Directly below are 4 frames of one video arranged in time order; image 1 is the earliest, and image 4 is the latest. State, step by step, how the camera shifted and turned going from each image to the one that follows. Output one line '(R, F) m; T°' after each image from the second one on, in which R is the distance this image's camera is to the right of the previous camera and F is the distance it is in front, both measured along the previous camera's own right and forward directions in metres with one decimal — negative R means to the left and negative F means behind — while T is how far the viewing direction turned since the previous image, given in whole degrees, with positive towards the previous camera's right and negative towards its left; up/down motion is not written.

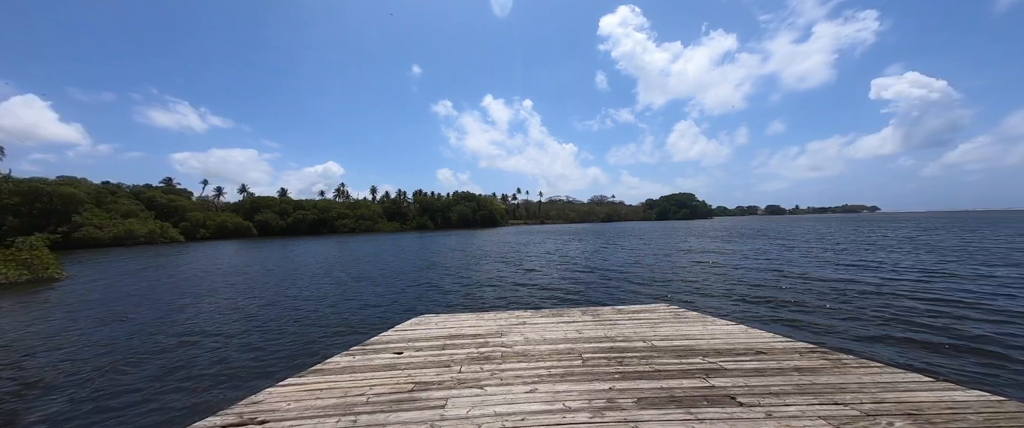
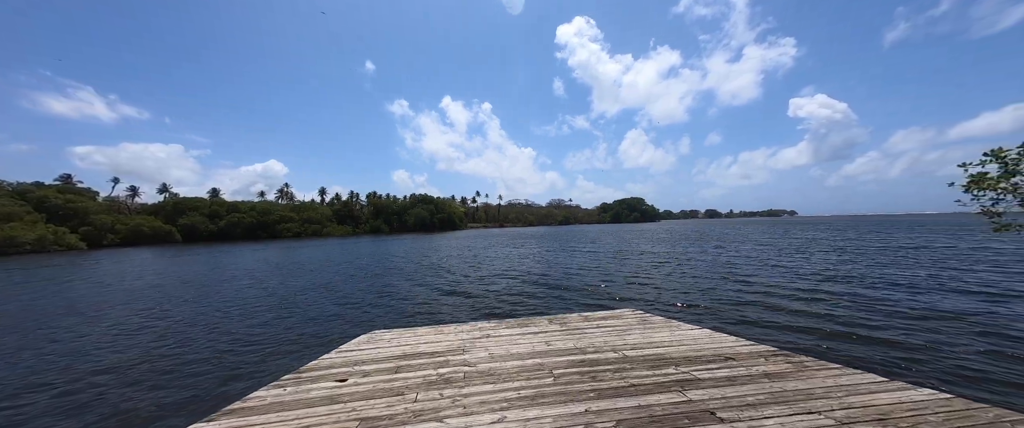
(-0.1, +0.4) m; +7°
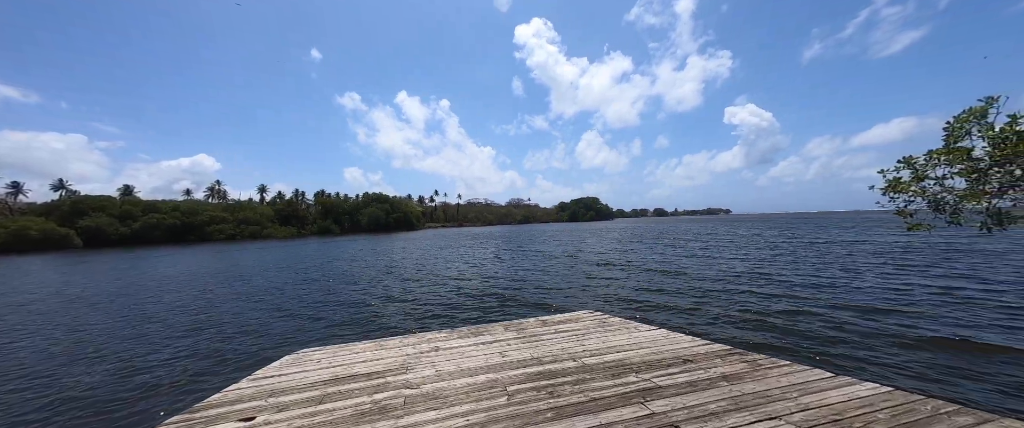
(+0.1, +0.4) m; +6°
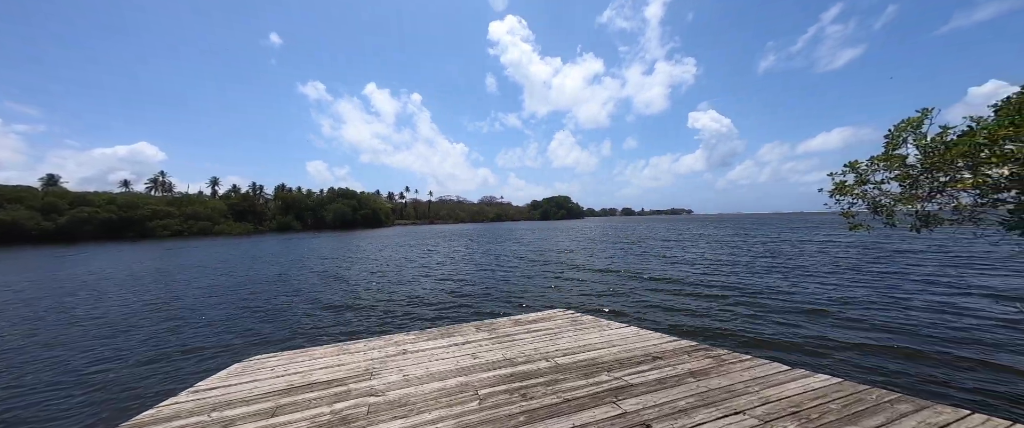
(0.0, +0.1) m; +4°
